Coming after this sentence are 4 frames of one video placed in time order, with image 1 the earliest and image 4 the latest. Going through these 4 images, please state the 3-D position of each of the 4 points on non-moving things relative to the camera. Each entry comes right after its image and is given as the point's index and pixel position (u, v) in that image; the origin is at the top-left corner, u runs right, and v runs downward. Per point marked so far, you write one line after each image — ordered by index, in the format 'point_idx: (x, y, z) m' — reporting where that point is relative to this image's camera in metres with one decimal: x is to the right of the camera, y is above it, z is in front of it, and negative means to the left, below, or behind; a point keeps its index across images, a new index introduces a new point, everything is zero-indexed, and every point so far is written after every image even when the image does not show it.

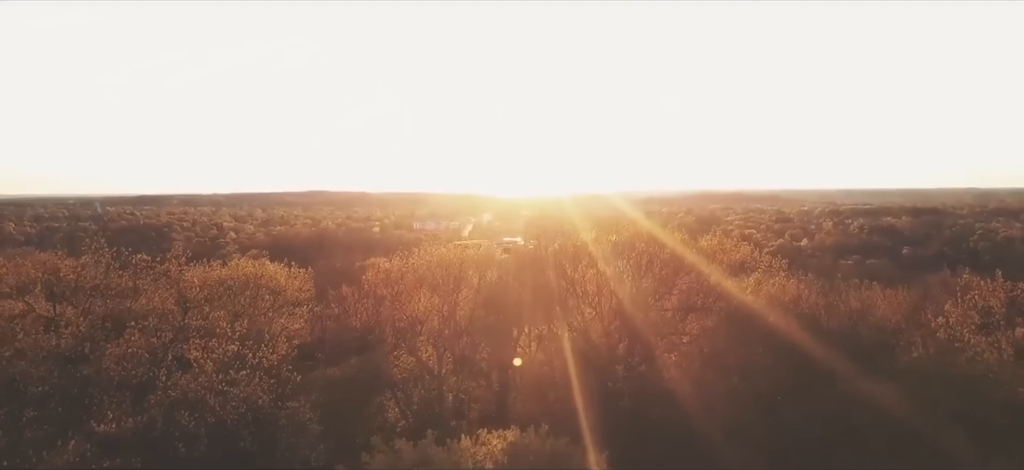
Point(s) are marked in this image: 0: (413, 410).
0: (-2.5, -4.4, +18.2) m
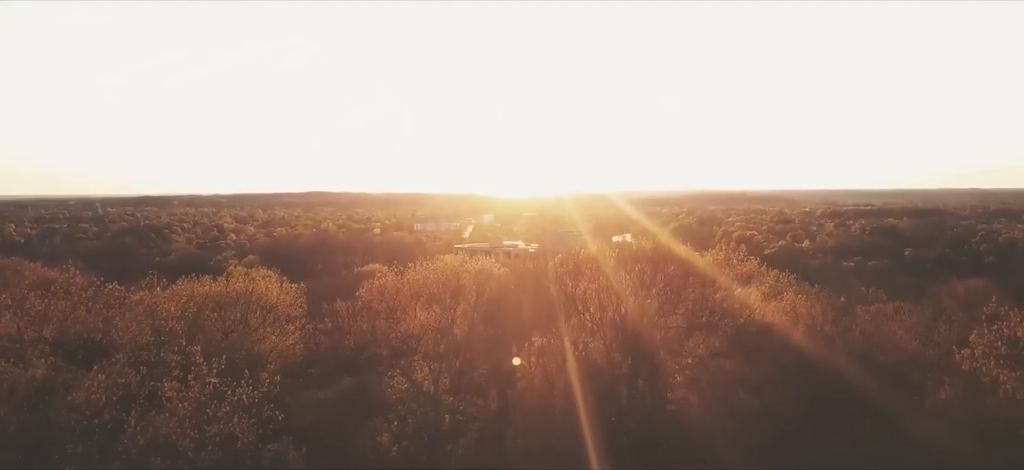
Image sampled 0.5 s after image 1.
0: (-2.5, -4.8, +17.5) m
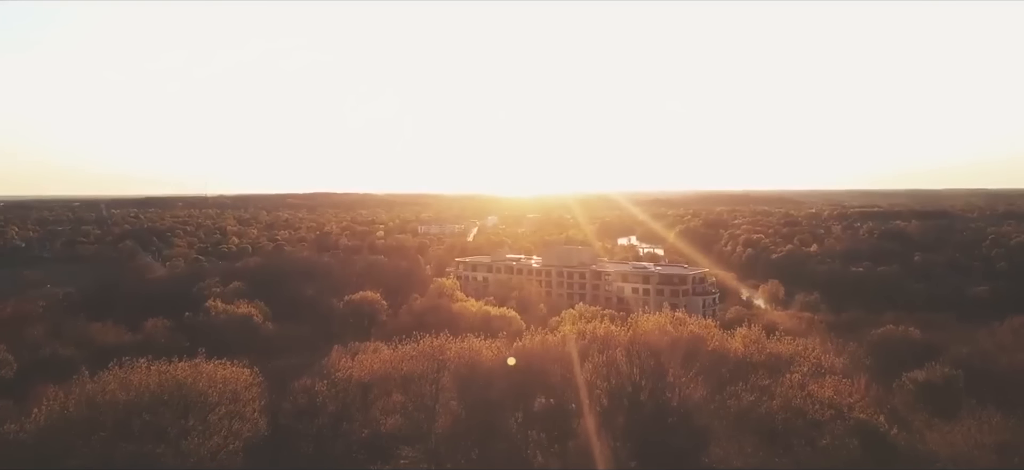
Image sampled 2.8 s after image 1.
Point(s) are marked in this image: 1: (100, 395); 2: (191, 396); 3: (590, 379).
0: (-2.8, -6.7, +14.1) m
1: (-10.0, -3.7, +18.1) m
2: (-7.9, -4.0, +18.2) m
3: (+1.8, -3.7, +18.7) m
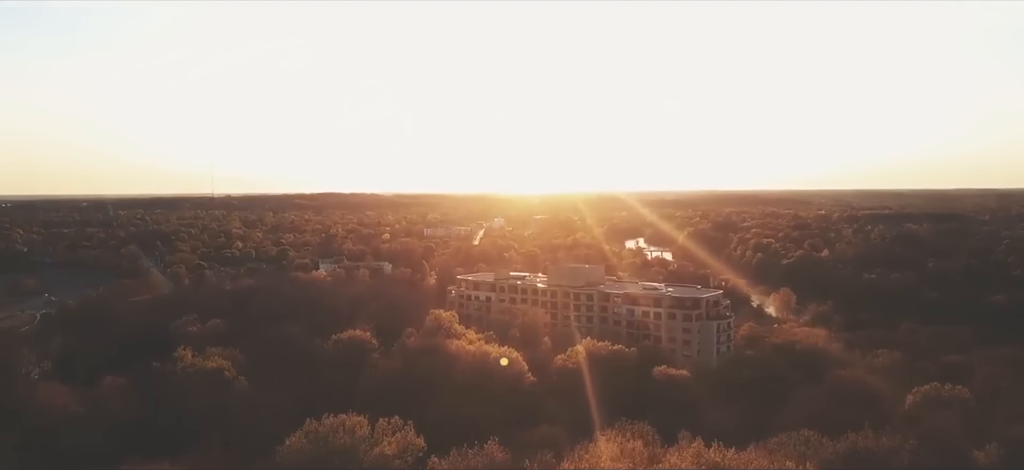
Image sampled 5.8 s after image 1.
0: (-3.1, -9.0, +9.9) m
1: (-10.2, -6.0, +13.9) m
2: (-8.1, -6.4, +14.0) m
3: (+1.6, -6.1, +14.4) m
